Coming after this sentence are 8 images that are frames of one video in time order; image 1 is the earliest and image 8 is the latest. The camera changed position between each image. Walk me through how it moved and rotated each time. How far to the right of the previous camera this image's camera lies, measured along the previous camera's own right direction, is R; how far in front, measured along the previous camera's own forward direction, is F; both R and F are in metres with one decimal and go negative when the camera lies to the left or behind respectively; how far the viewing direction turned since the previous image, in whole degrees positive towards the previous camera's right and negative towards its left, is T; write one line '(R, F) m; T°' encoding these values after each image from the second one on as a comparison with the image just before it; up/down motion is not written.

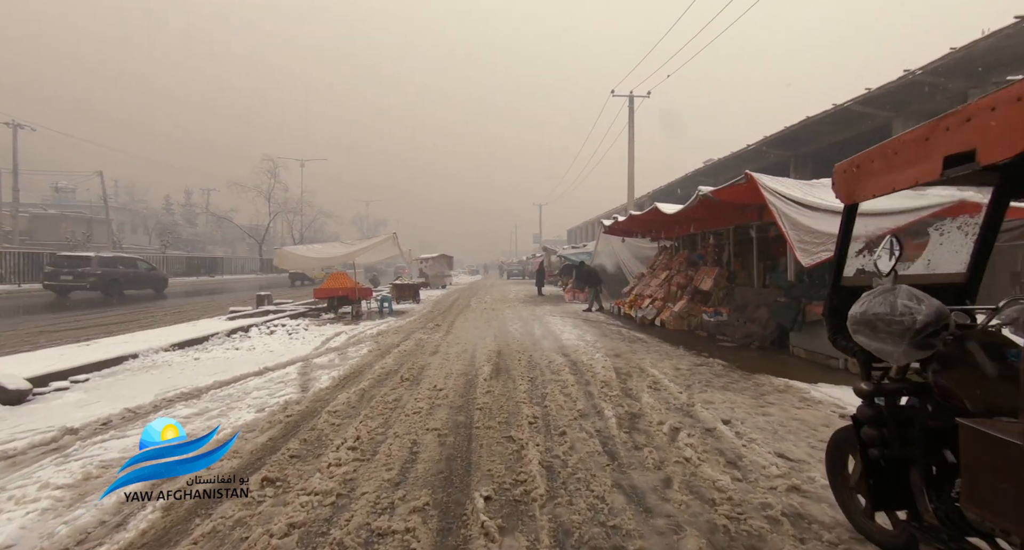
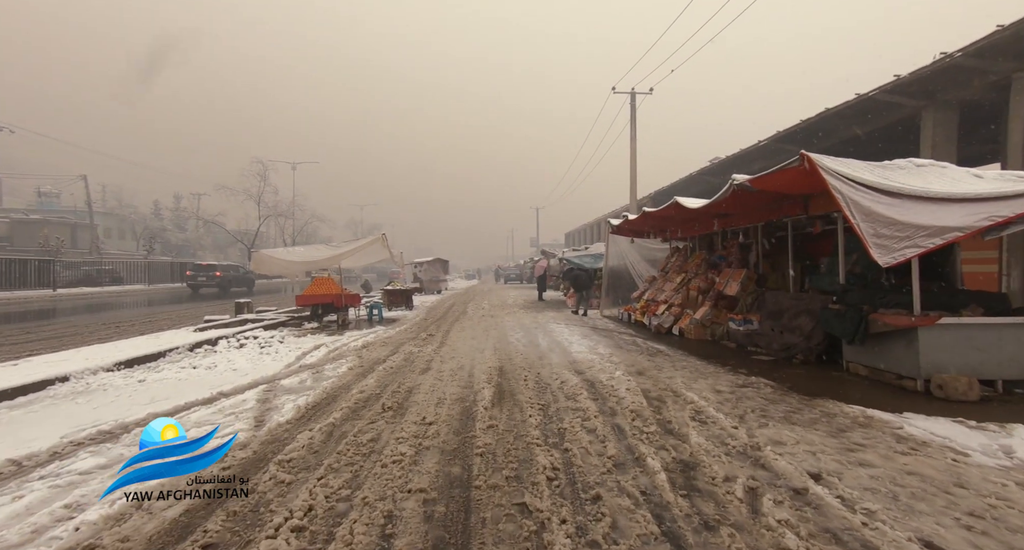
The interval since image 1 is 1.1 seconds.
(-0.1, +1.1) m; 0°
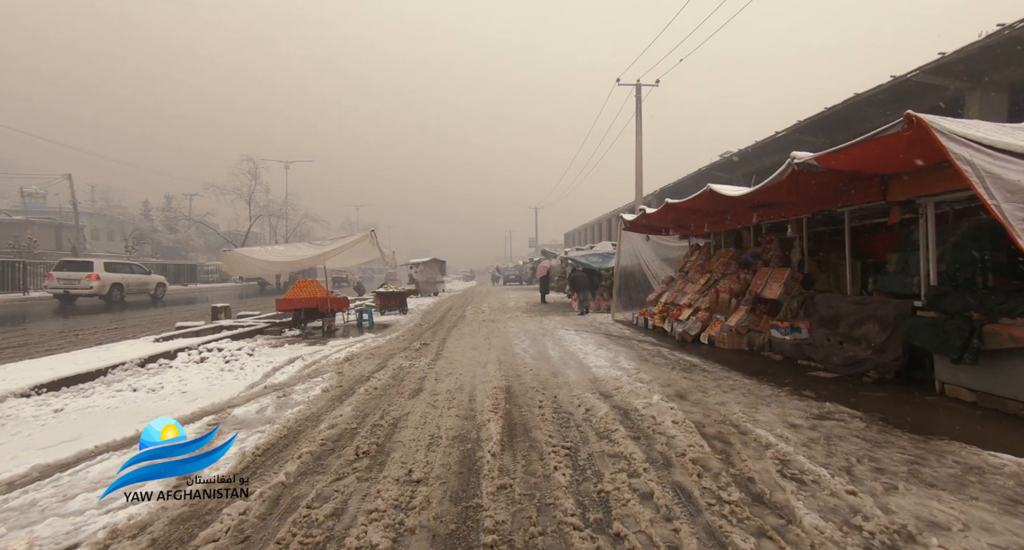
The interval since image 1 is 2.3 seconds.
(-0.1, +1.3) m; 0°
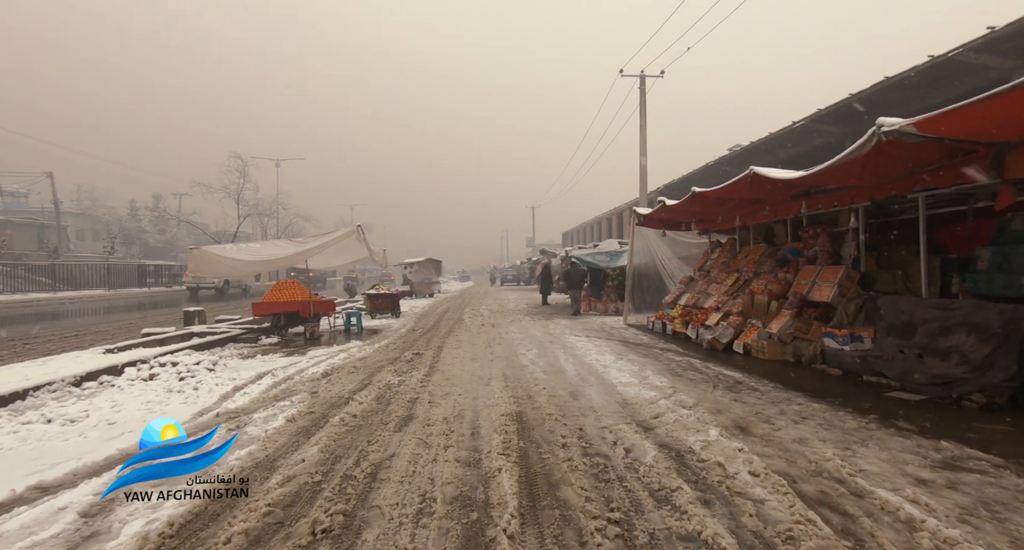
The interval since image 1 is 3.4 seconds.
(-0.2, +1.2) m; +1°
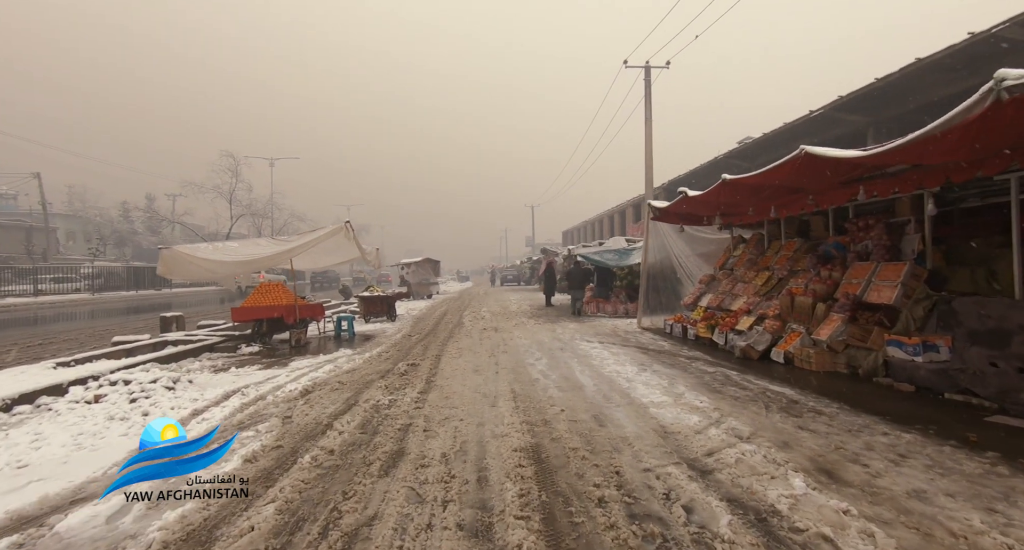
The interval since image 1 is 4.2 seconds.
(-0.1, +1.0) m; 0°
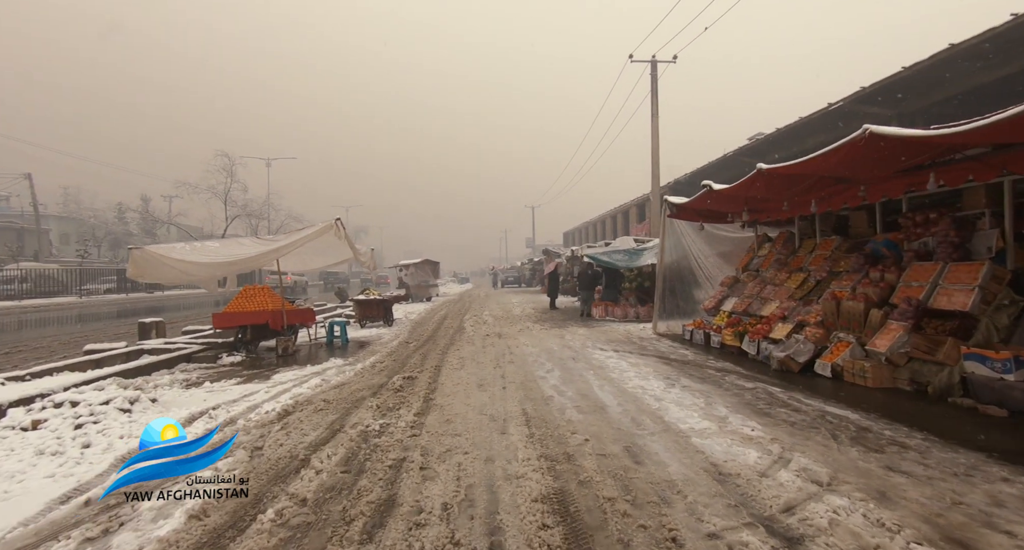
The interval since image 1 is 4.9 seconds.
(-0.1, +0.8) m; 0°
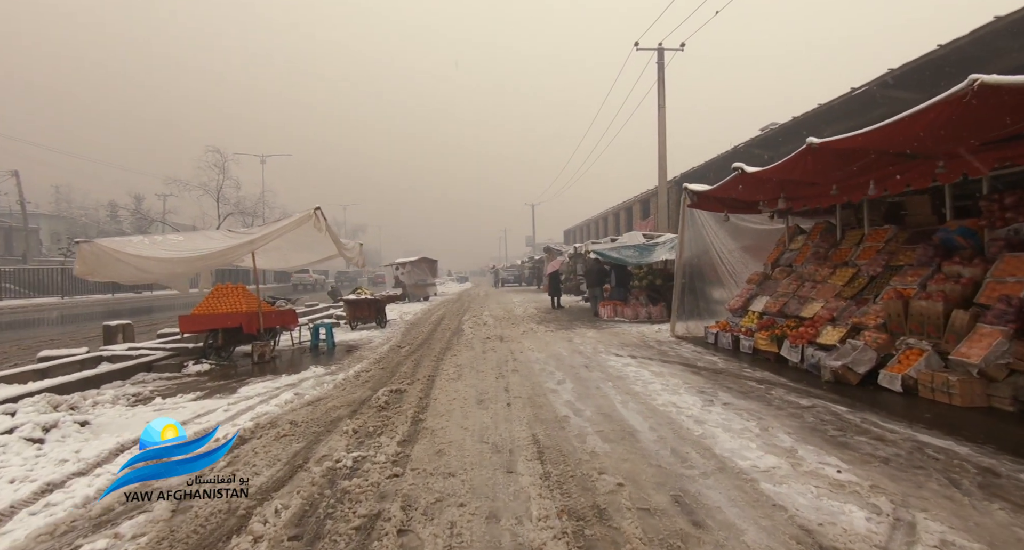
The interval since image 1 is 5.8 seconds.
(-0.1, +1.0) m; 0°
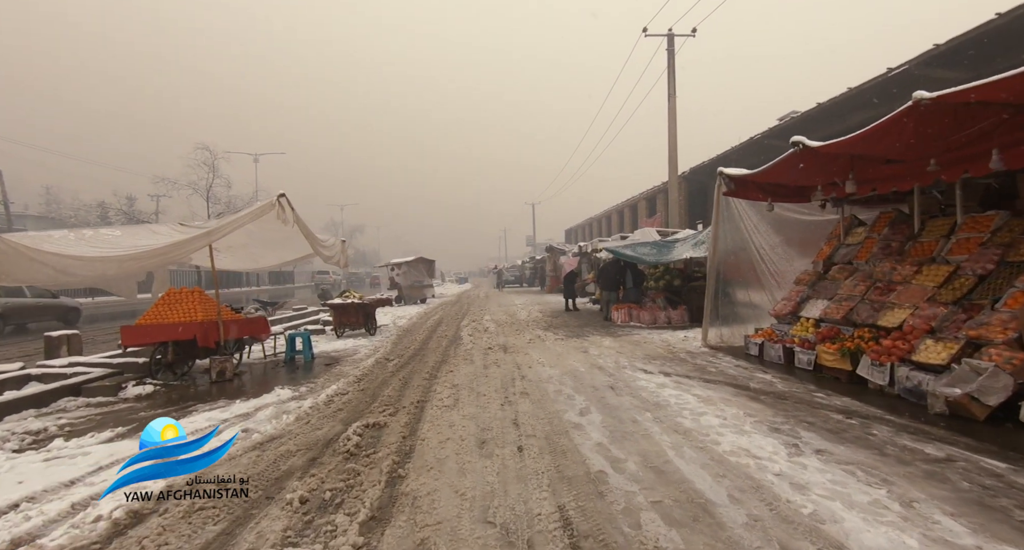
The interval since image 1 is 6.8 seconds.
(-0.1, +1.4) m; 0°
